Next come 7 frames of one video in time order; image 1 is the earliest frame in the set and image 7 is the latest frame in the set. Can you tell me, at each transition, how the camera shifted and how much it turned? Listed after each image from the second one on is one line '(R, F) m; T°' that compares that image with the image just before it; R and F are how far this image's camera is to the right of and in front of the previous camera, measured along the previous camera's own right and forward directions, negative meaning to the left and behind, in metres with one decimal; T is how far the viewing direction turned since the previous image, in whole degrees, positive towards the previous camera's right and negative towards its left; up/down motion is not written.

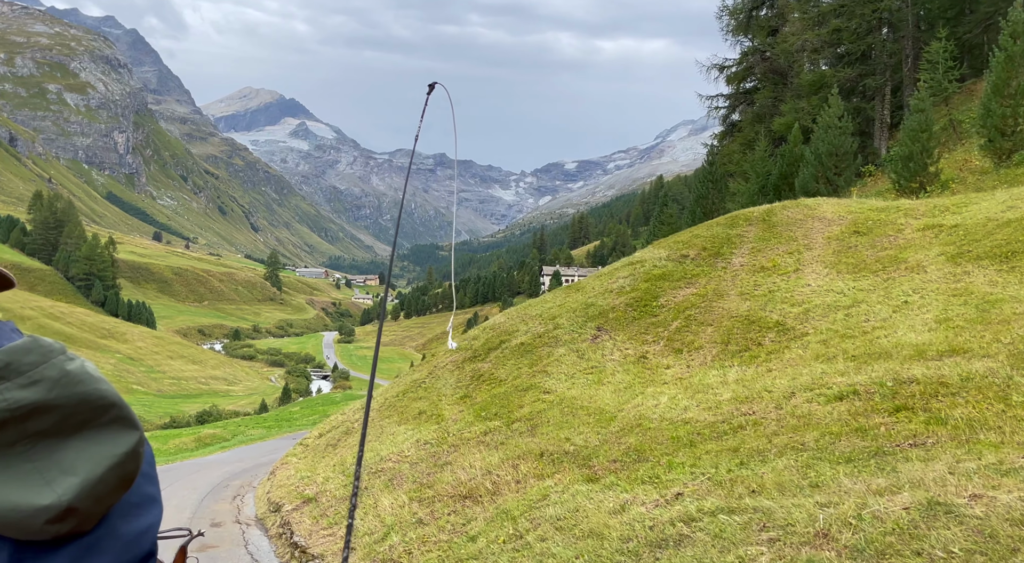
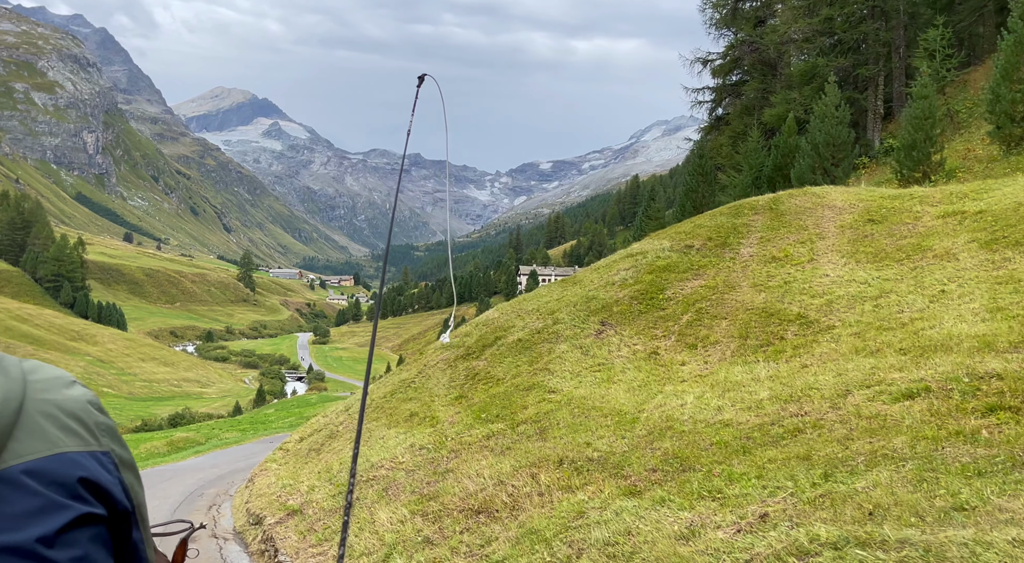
(-0.5, +1.6) m; +2°
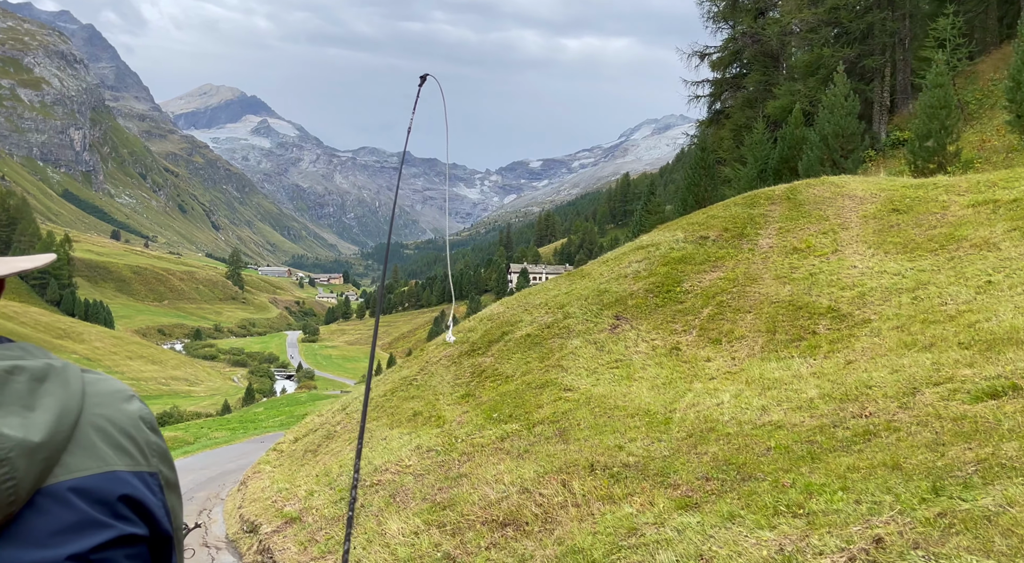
(-0.5, +1.2) m; +1°
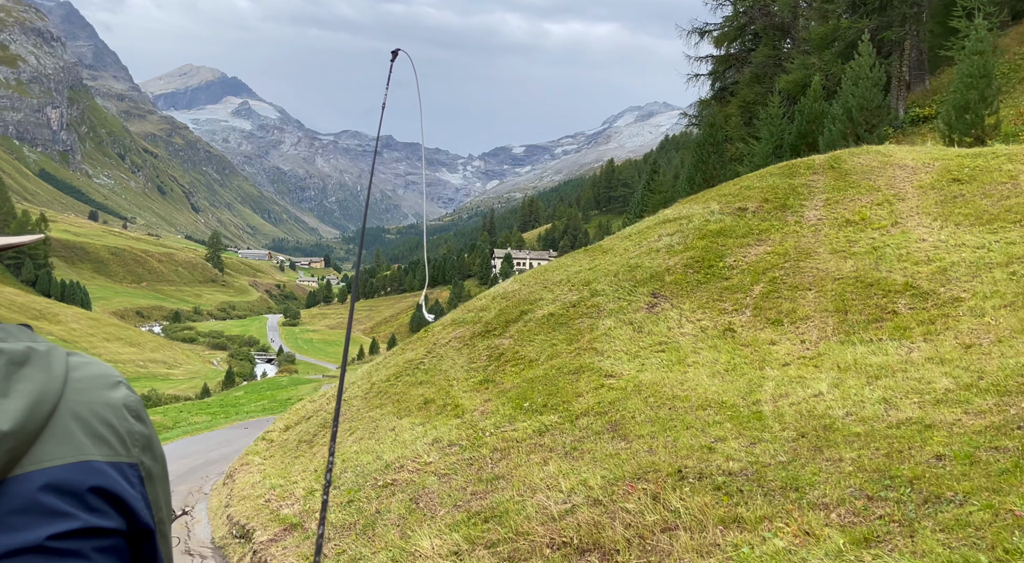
(-0.9, +2.3) m; +1°
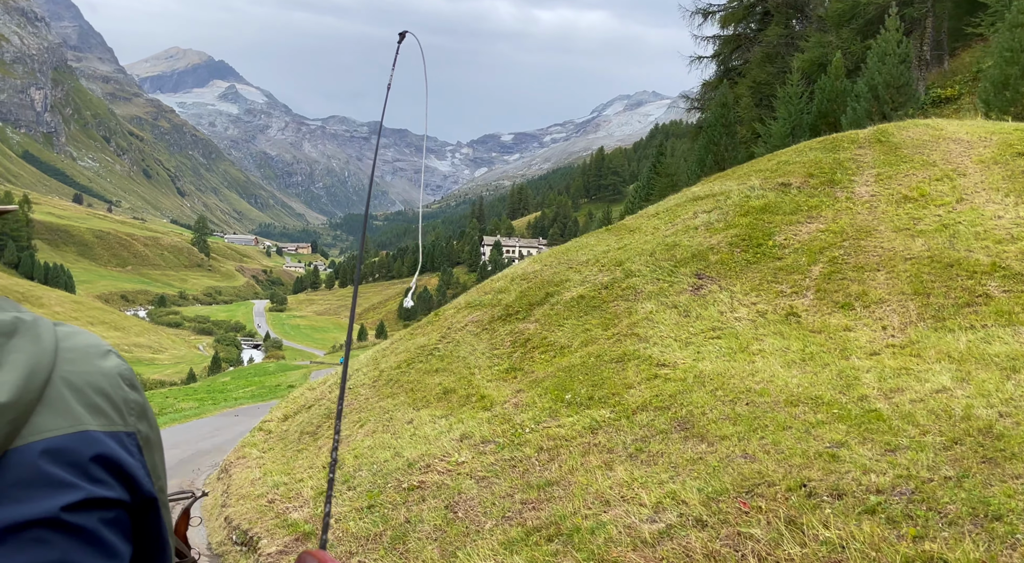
(-0.8, +1.8) m; +1°
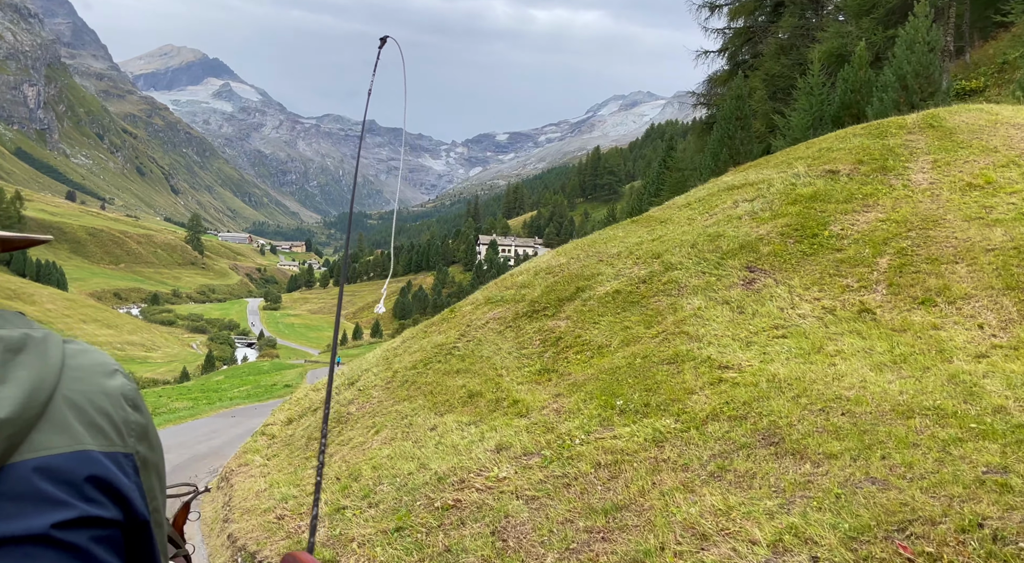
(-0.6, +1.5) m; 0°
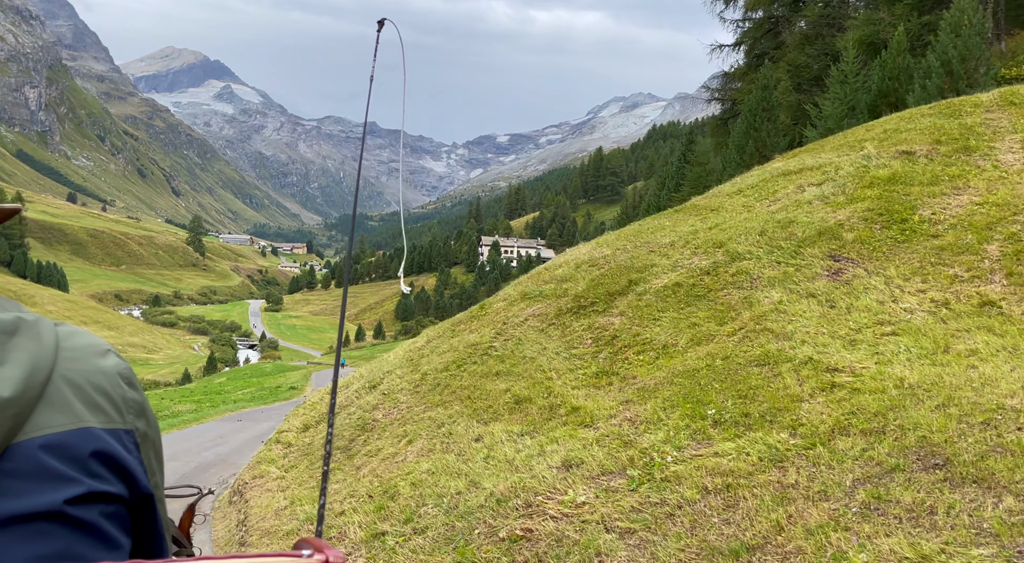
(-0.8, +1.8) m; 0°
